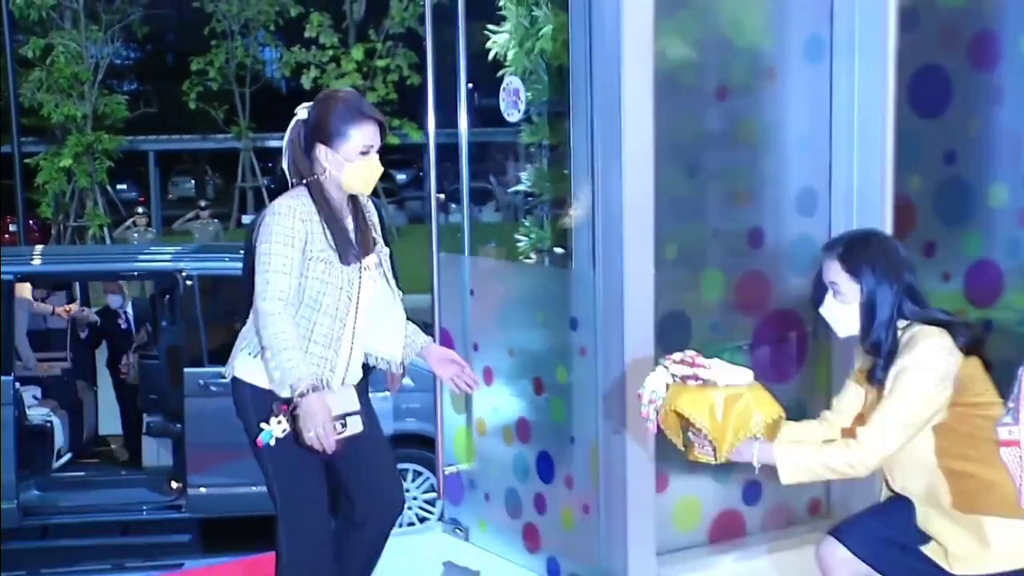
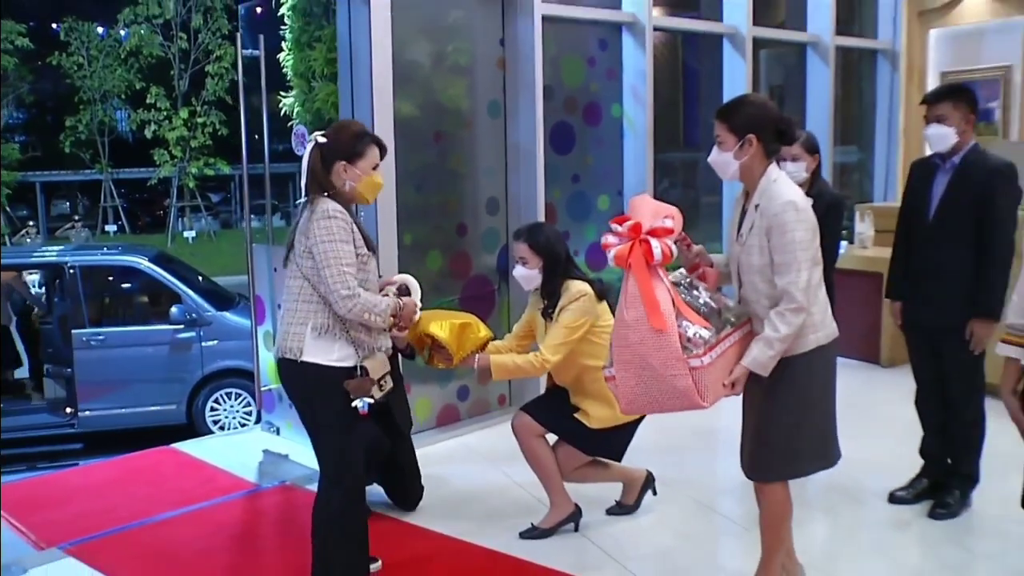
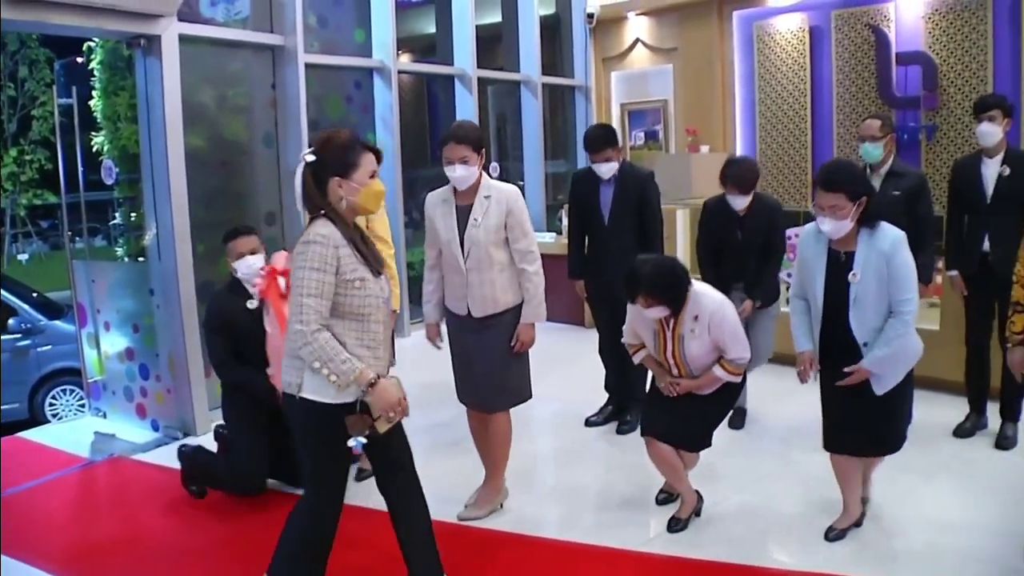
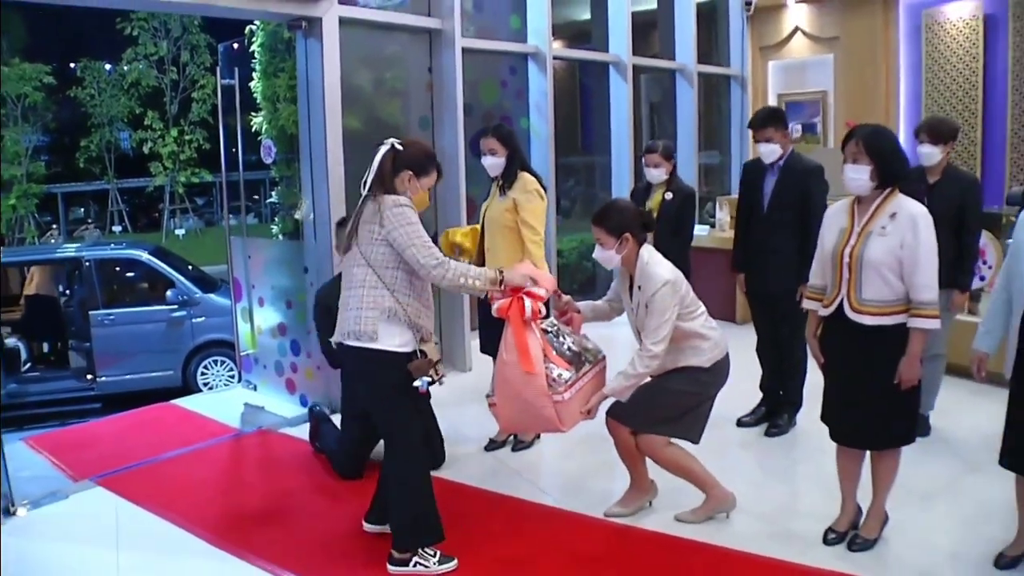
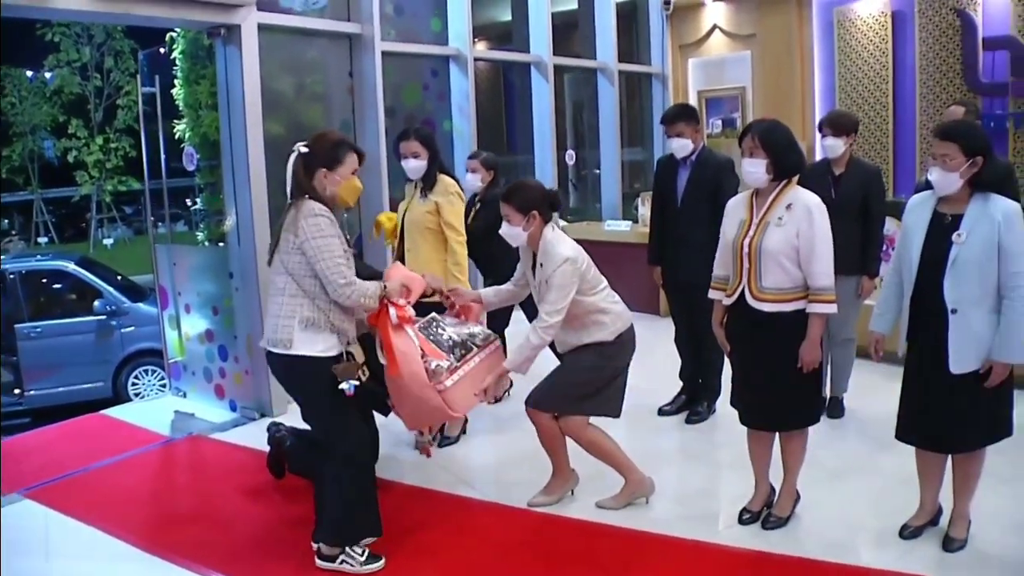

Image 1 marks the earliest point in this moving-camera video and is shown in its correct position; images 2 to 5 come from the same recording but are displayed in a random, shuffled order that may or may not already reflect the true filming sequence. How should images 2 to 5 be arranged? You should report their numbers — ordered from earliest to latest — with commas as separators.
2, 4, 5, 3
